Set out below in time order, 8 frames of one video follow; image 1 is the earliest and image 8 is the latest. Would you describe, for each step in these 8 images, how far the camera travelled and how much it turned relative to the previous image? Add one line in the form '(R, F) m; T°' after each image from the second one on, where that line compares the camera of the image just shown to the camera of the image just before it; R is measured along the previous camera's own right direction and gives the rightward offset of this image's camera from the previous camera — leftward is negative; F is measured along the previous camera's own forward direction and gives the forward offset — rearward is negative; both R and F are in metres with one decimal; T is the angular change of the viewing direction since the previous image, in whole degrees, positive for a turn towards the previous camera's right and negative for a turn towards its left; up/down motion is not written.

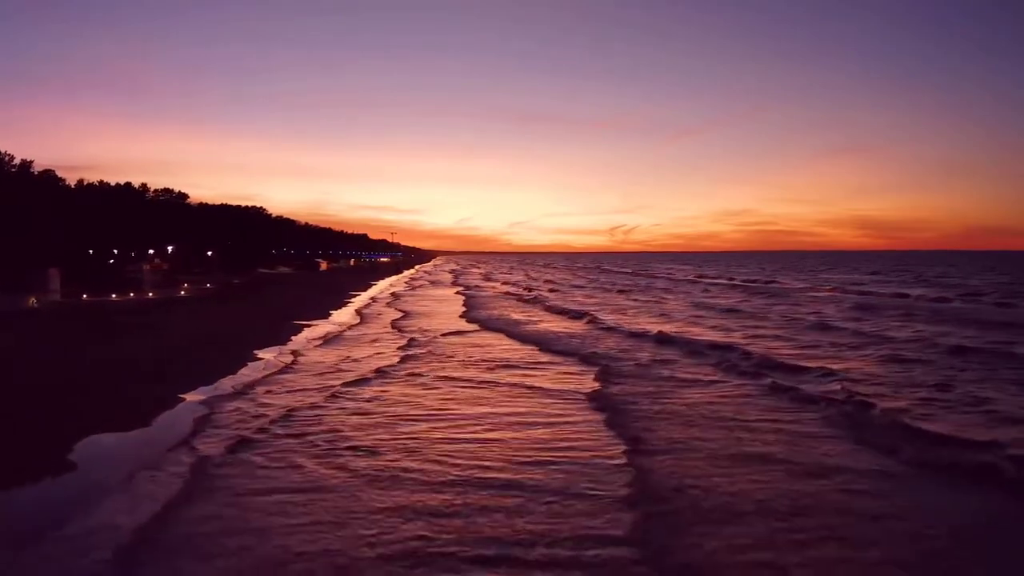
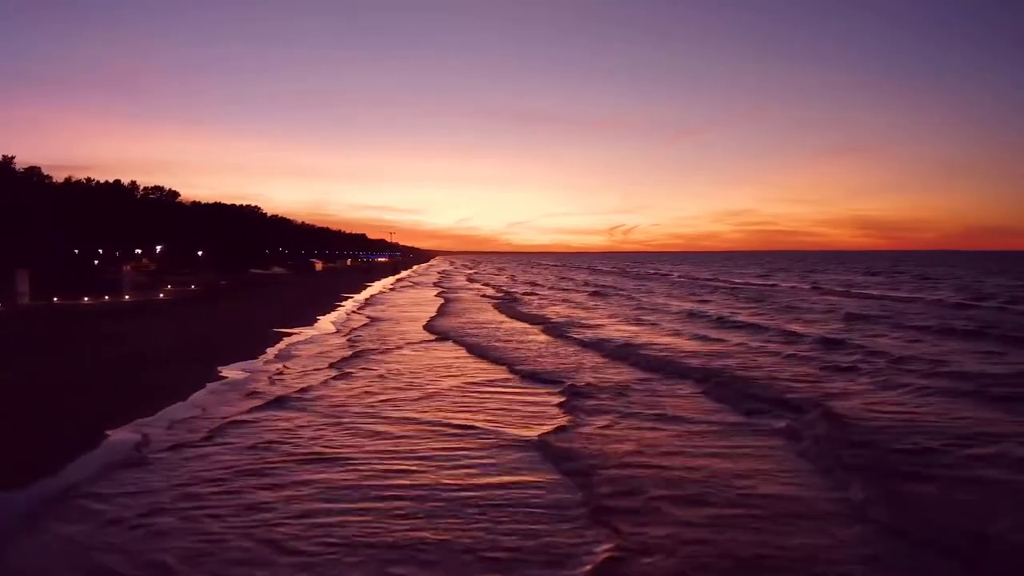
(+0.8, +2.2) m; 0°
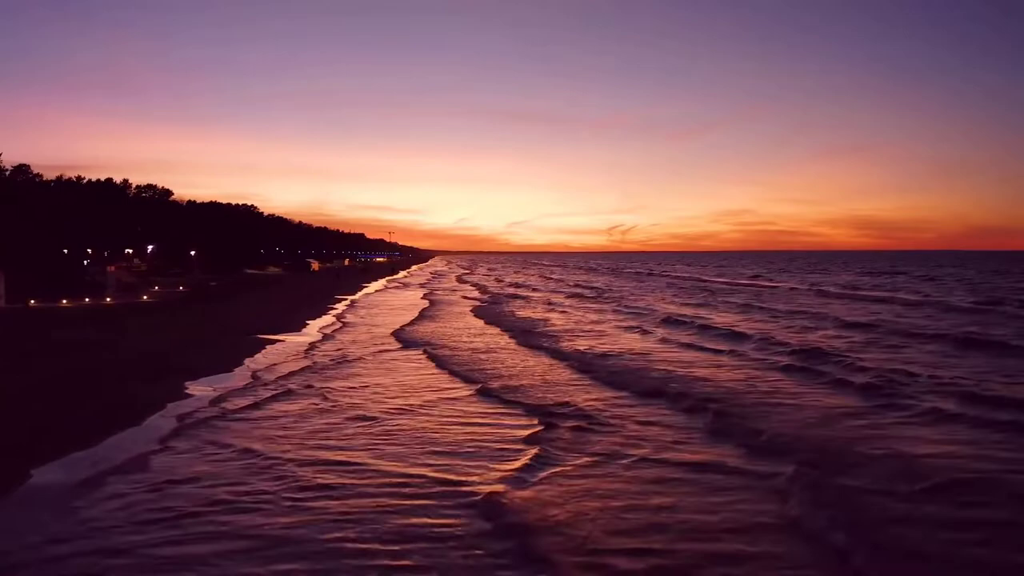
(+0.5, +1.7) m; 0°
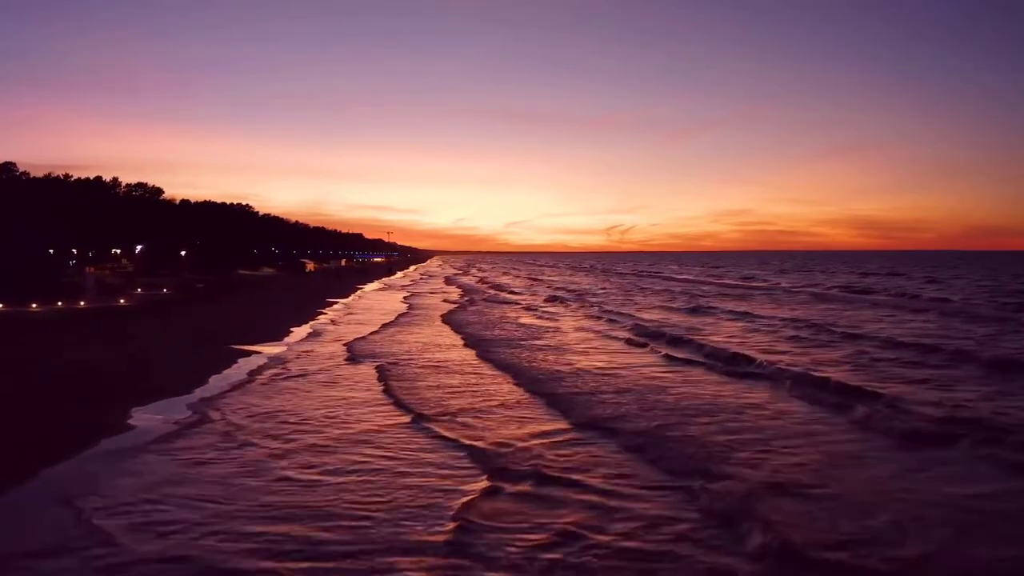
(+0.6, +2.0) m; 0°
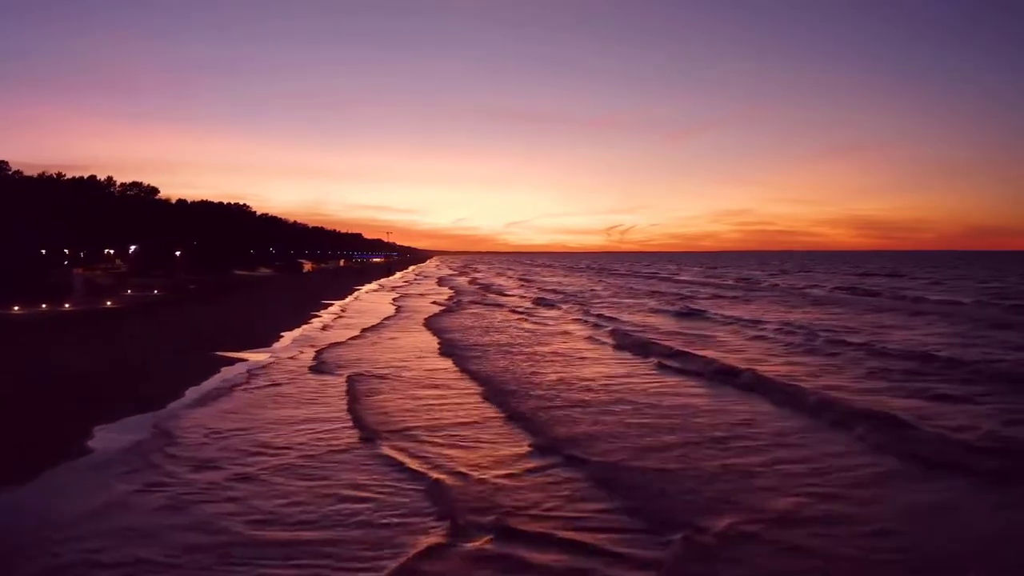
(+0.3, +1.1) m; 0°
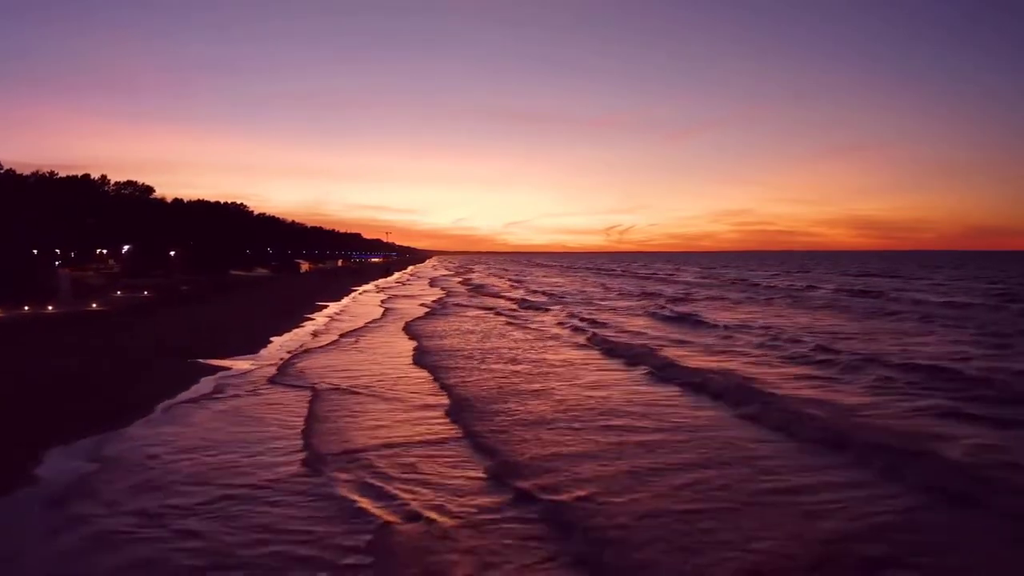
(+0.4, +1.2) m; 0°
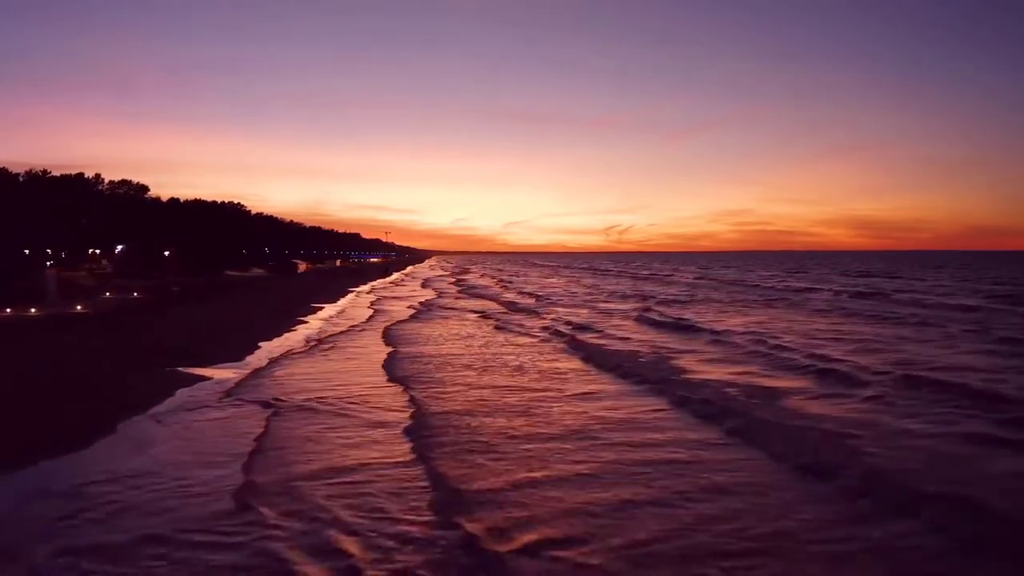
(+0.3, +1.2) m; 0°
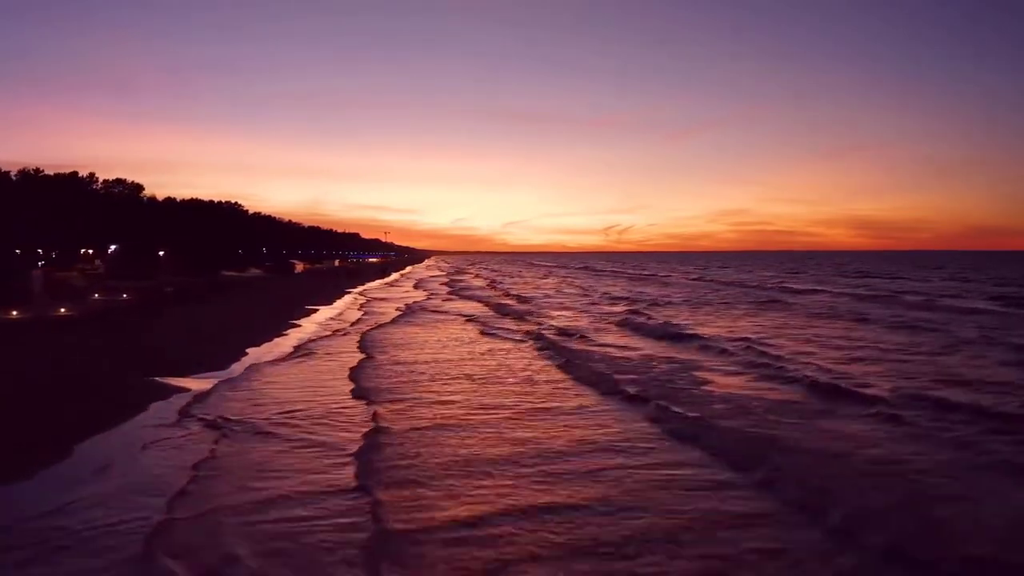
(+0.3, +1.2) m; 0°
